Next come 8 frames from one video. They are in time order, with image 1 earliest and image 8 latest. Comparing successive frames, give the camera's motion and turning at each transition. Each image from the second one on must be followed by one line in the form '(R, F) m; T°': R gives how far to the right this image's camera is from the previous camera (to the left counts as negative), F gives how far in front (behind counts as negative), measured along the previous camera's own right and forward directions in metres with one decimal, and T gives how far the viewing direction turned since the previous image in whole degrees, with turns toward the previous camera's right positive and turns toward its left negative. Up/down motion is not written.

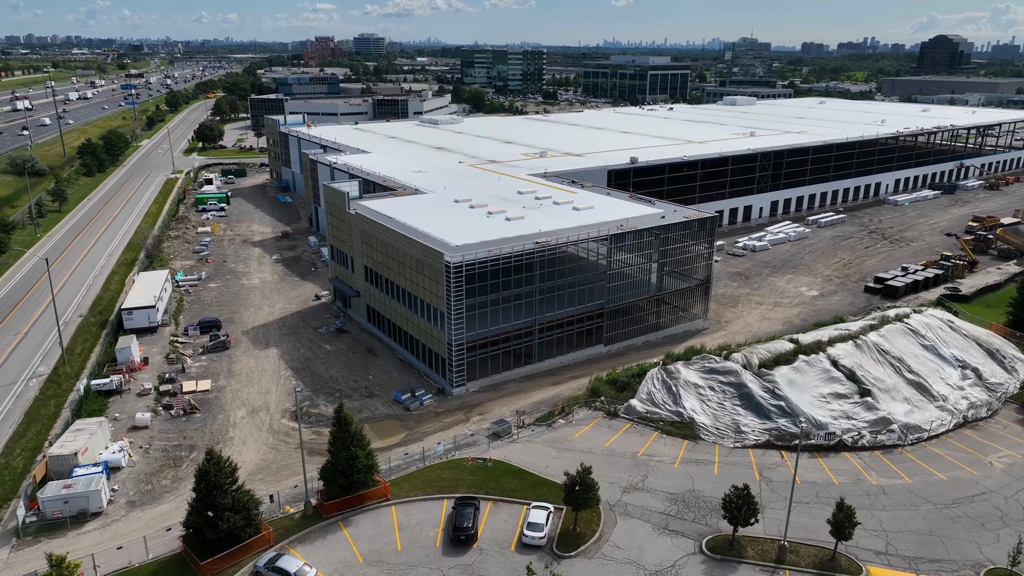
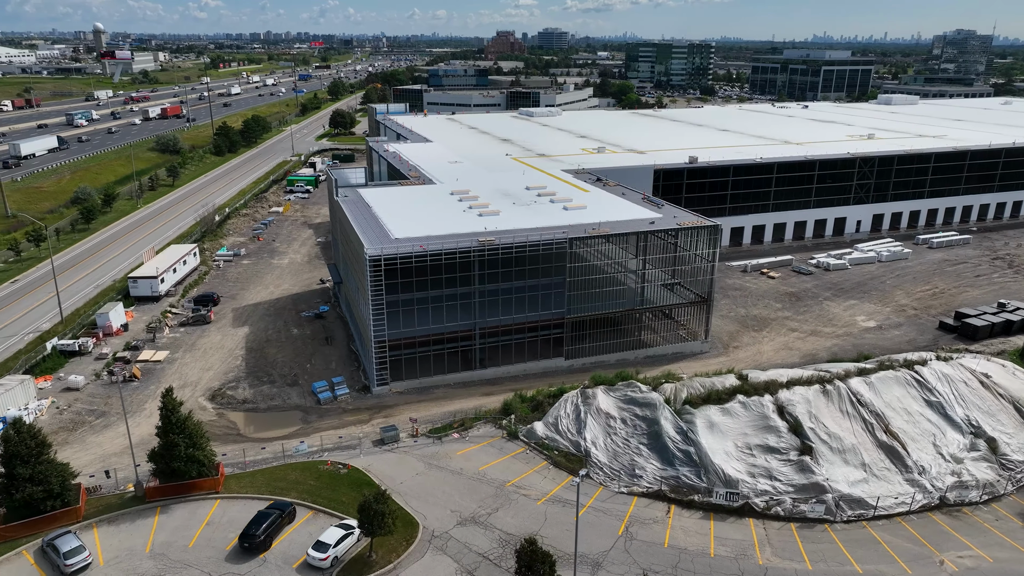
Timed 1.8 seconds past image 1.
(+11.4, +4.0) m; -14°
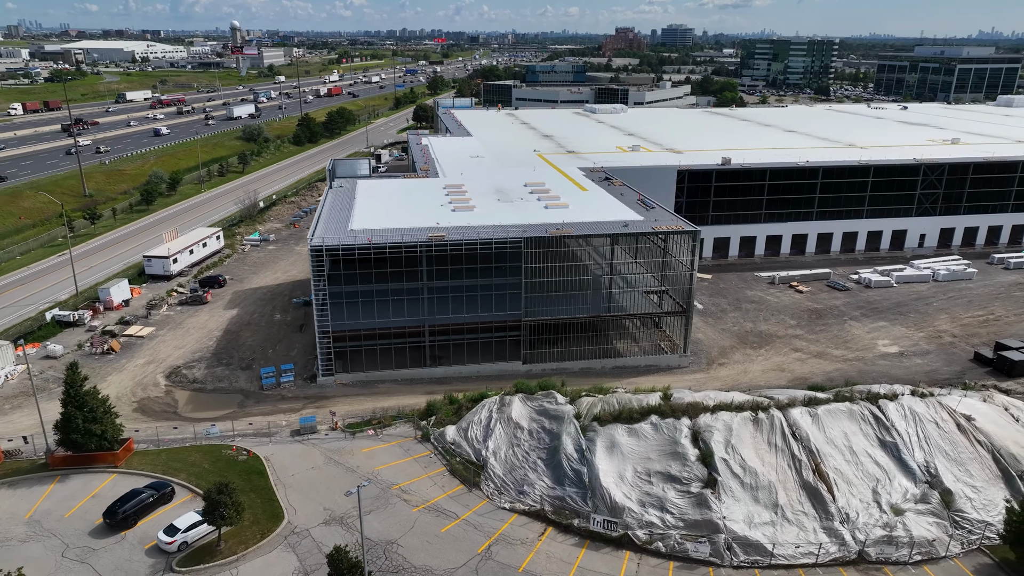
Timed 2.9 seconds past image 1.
(+7.9, +1.8) m; -9°
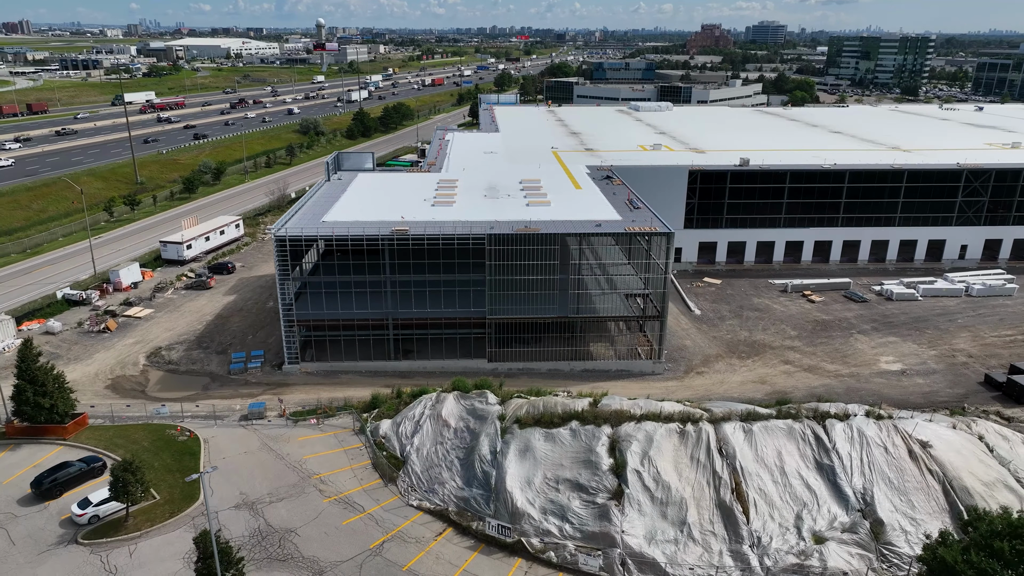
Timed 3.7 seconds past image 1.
(+5.7, +0.7) m; -6°
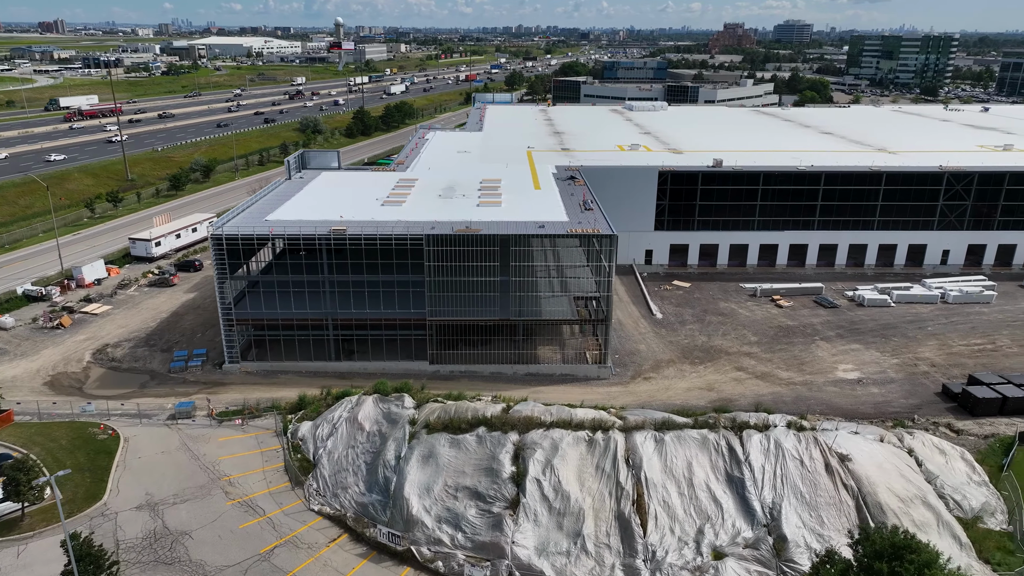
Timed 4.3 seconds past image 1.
(+4.0, +0.6) m; -2°
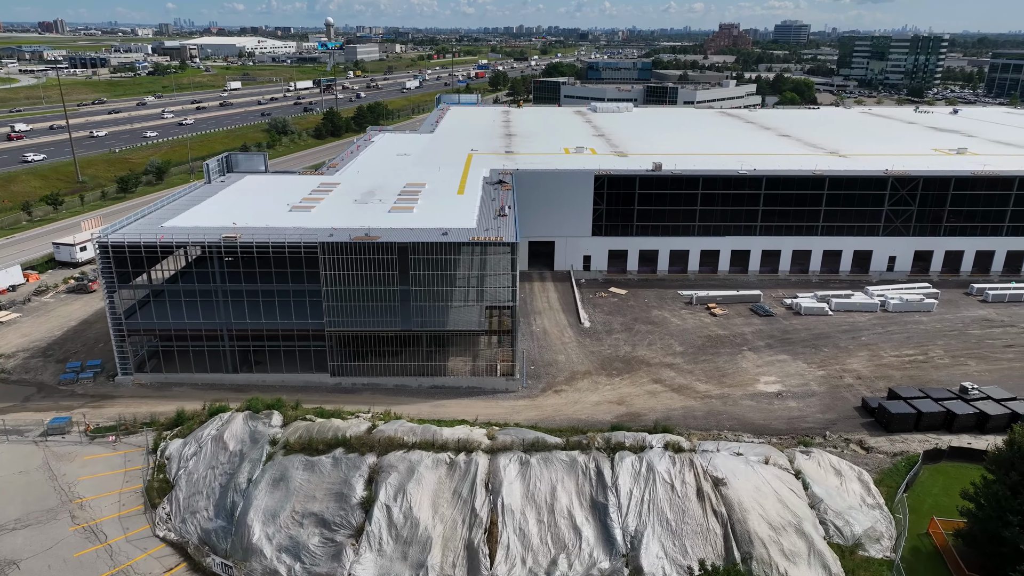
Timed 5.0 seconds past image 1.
(+4.7, +1.3) m; 0°
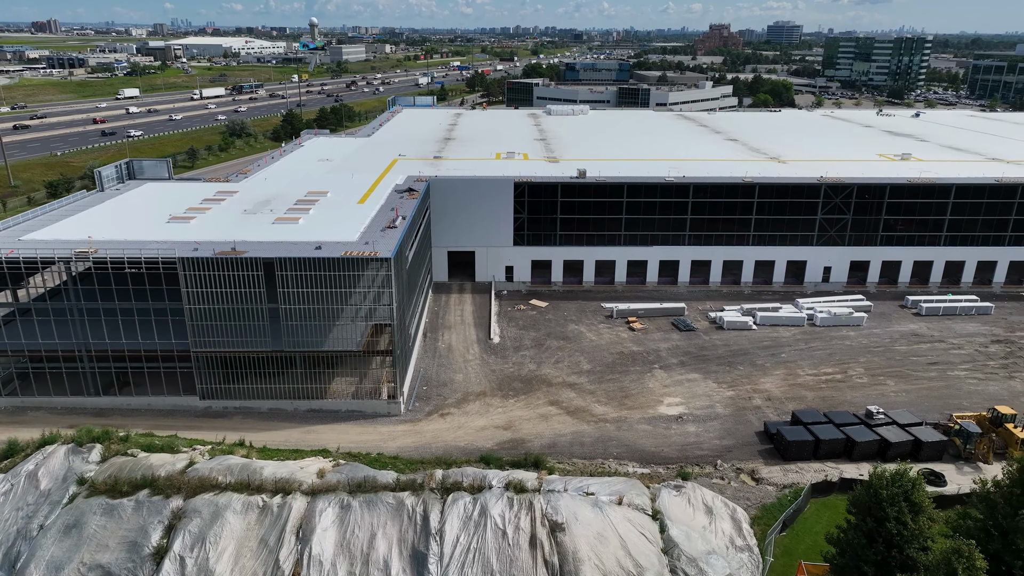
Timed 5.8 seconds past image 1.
(+5.3, +2.0) m; 0°
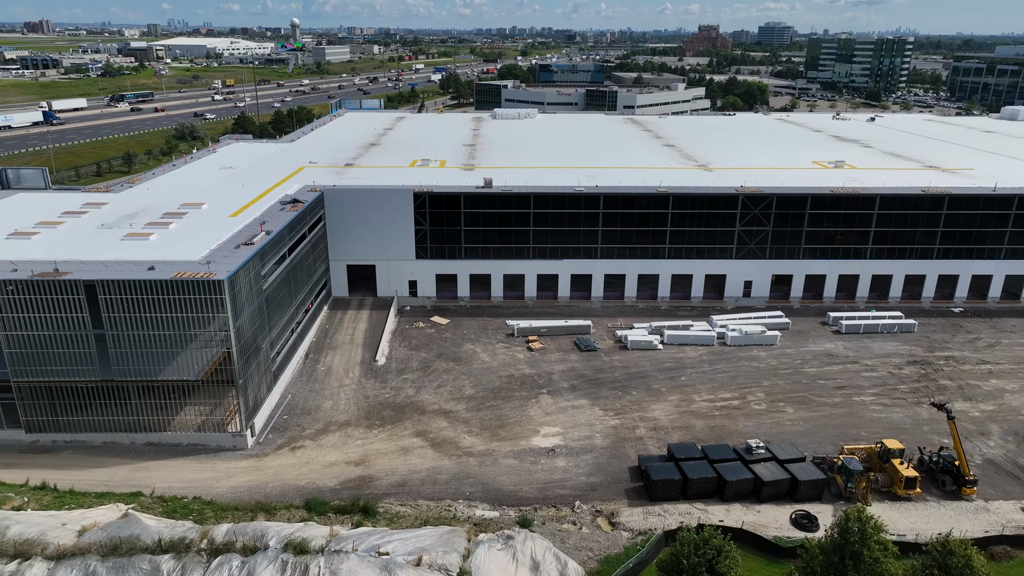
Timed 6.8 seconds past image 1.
(+6.0, +2.5) m; 0°
